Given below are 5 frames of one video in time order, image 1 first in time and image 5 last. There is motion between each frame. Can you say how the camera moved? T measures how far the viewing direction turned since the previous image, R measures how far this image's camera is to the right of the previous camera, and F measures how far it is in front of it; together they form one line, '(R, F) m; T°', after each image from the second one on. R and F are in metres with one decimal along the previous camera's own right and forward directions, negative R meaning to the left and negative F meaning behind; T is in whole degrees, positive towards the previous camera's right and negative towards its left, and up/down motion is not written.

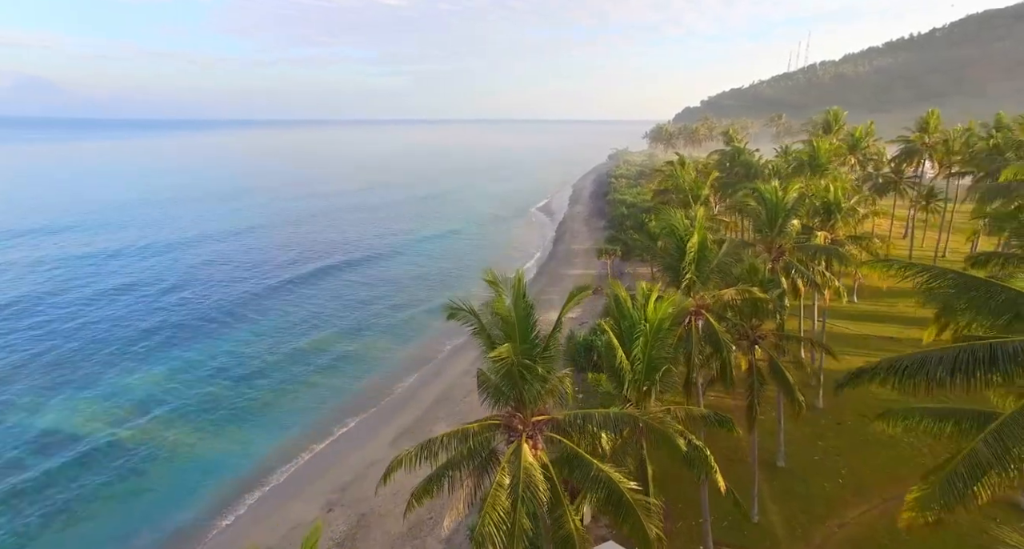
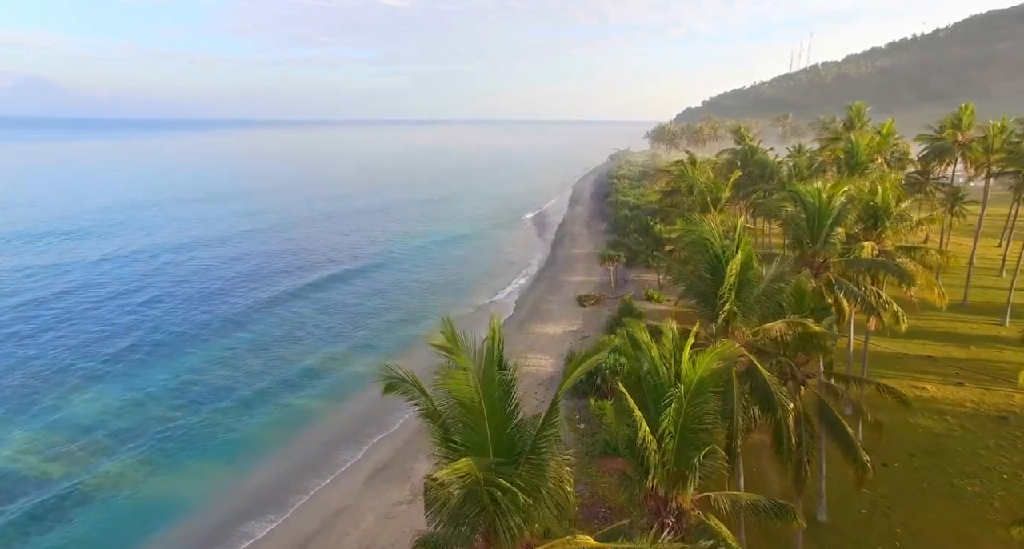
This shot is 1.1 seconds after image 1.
(+0.3, +3.3) m; 0°
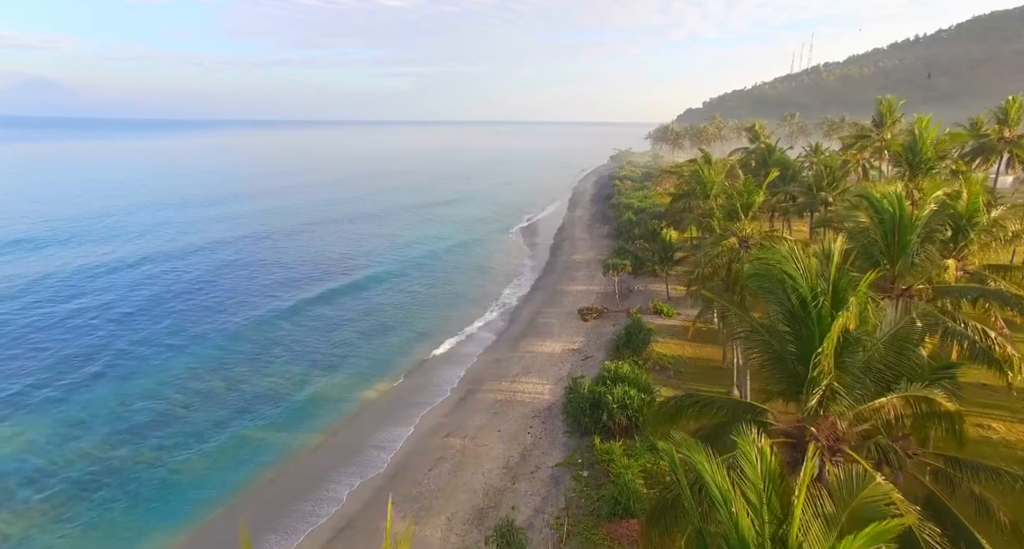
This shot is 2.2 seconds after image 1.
(+0.3, +3.8) m; 0°
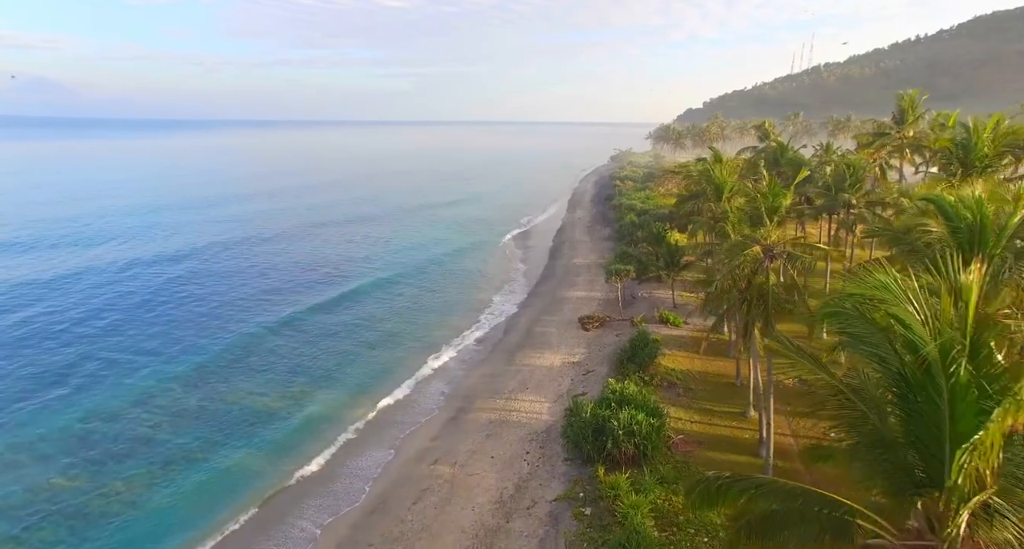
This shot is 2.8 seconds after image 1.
(+0.2, +2.3) m; 0°
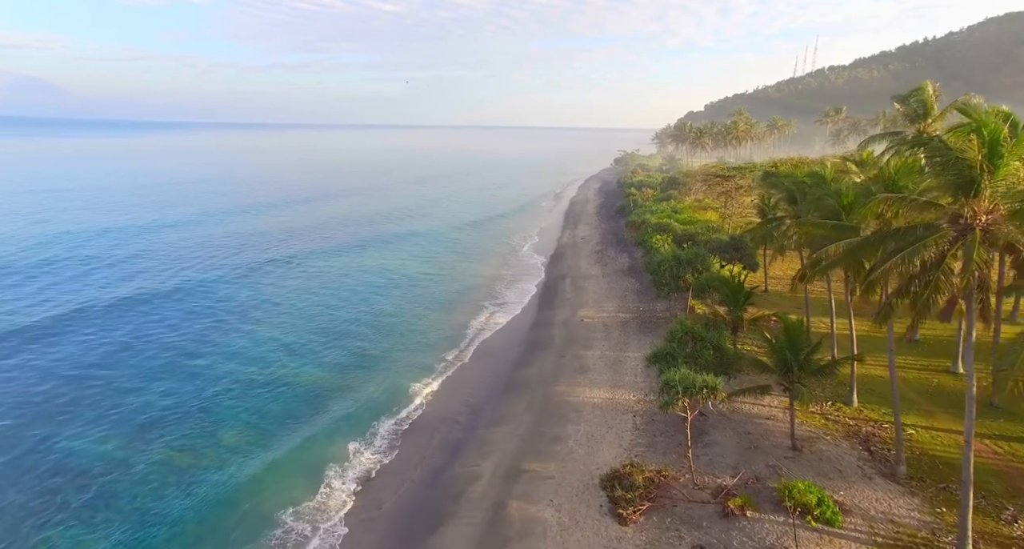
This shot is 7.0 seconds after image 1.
(+1.4, +19.4) m; 0°
